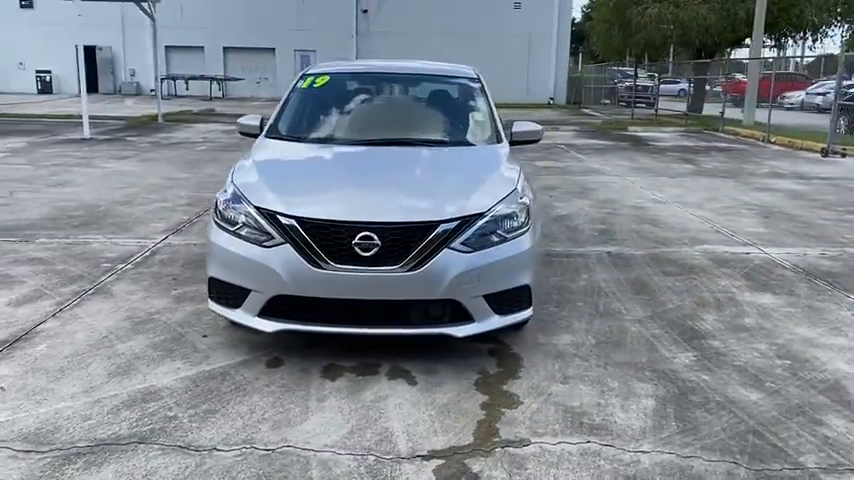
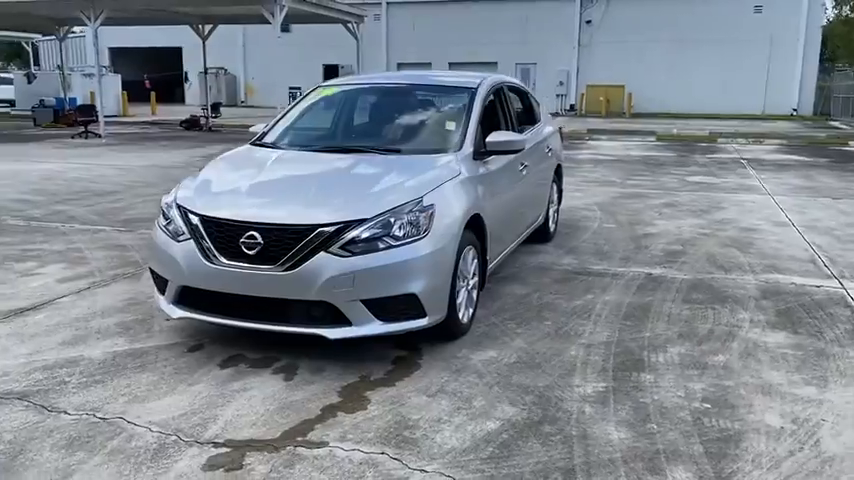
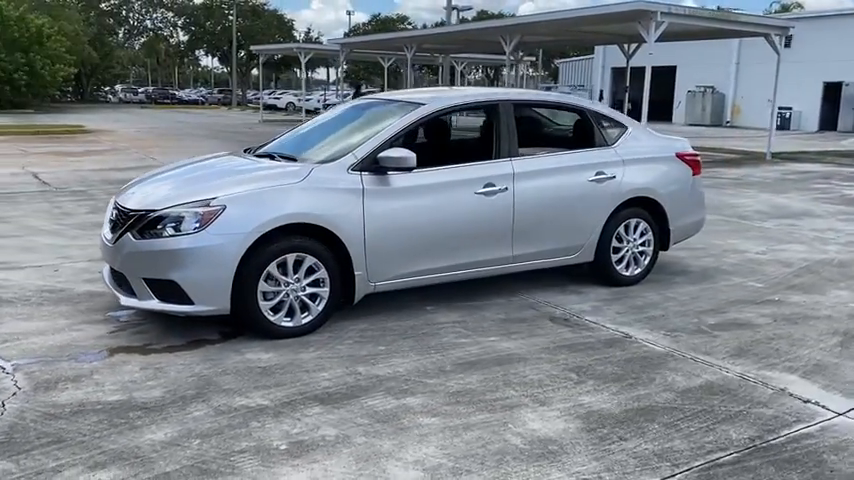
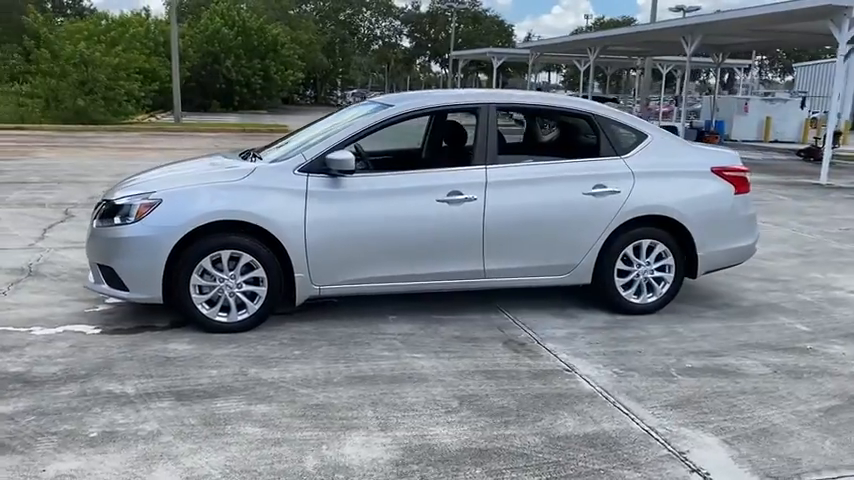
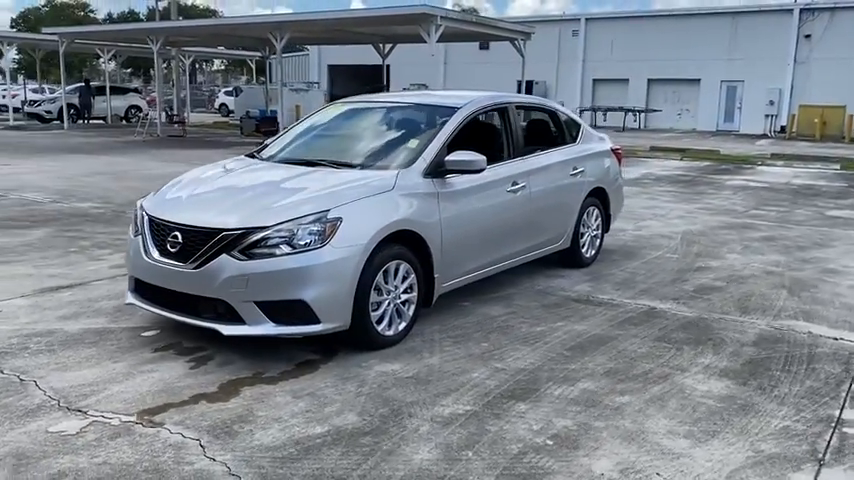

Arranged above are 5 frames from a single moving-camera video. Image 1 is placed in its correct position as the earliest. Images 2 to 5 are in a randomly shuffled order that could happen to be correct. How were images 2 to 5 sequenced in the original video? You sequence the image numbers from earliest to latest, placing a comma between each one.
2, 5, 3, 4
